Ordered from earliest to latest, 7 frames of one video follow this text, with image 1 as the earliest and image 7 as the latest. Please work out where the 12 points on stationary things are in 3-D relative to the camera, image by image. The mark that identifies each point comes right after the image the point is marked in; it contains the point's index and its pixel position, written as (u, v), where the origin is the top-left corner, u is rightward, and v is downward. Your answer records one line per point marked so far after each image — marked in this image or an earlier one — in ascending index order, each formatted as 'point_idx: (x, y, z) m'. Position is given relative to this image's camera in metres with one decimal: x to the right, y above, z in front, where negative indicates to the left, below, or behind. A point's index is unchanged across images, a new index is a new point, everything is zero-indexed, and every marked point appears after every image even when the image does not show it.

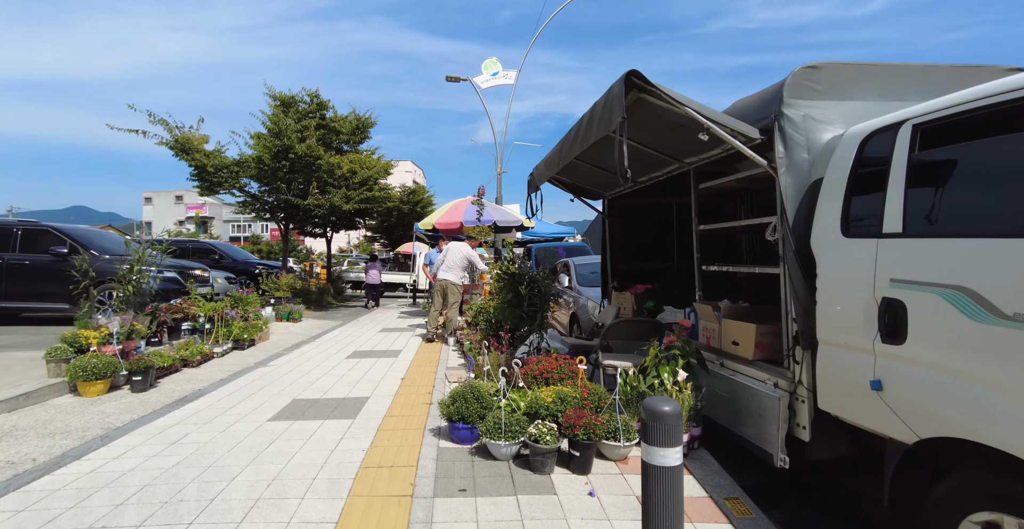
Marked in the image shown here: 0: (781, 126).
0: (+1.7, +0.9, +2.9) m
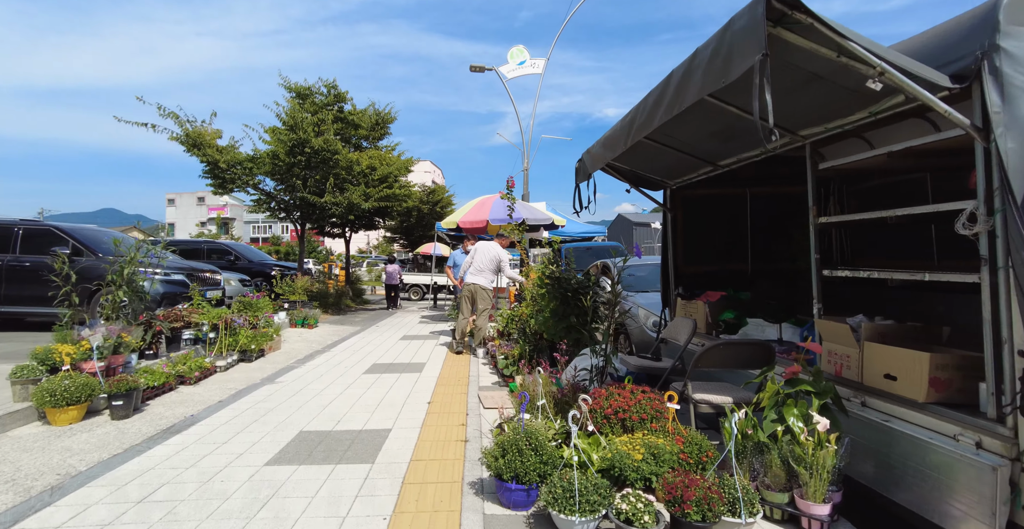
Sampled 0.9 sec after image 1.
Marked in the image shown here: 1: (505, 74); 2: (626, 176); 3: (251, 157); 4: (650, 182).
0: (+2.1, +0.9, +1.9) m
1: (-0.2, +5.7, +13.1) m
2: (+1.2, +1.0, +4.7) m
3: (-6.6, +2.7, +11.1) m
4: (+1.5, +0.9, +4.8) m
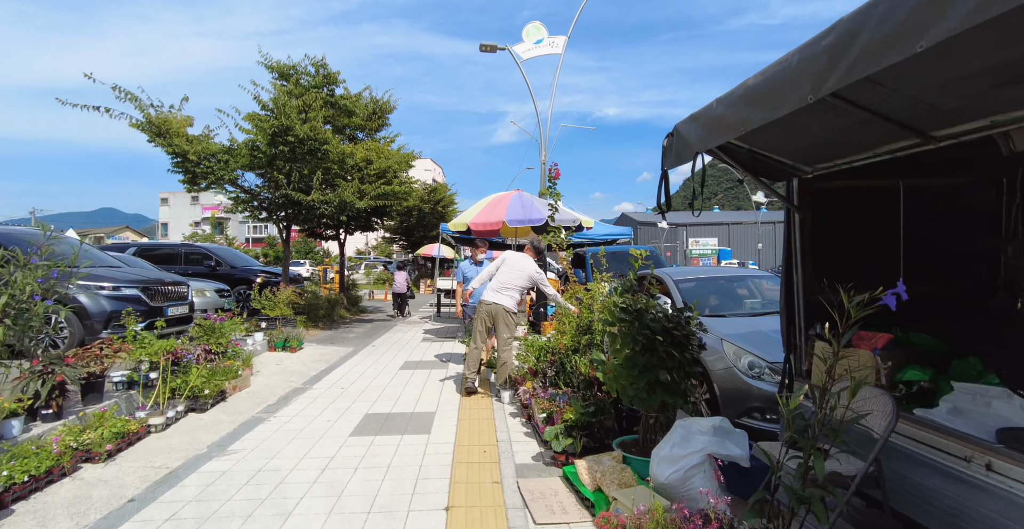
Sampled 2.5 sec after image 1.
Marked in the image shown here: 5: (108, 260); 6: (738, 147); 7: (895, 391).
0: (+2.5, +0.7, +0.4) m
1: (+0.2, +5.5, +11.5) m
2: (+1.7, +0.8, +3.2) m
3: (-6.2, +2.6, +9.6) m
4: (+1.9, +0.7, +3.3) m
5: (-8.0, +0.1, +8.6) m
6: (+1.6, +0.8, +3.1) m
7: (+2.5, -0.8, +2.8) m
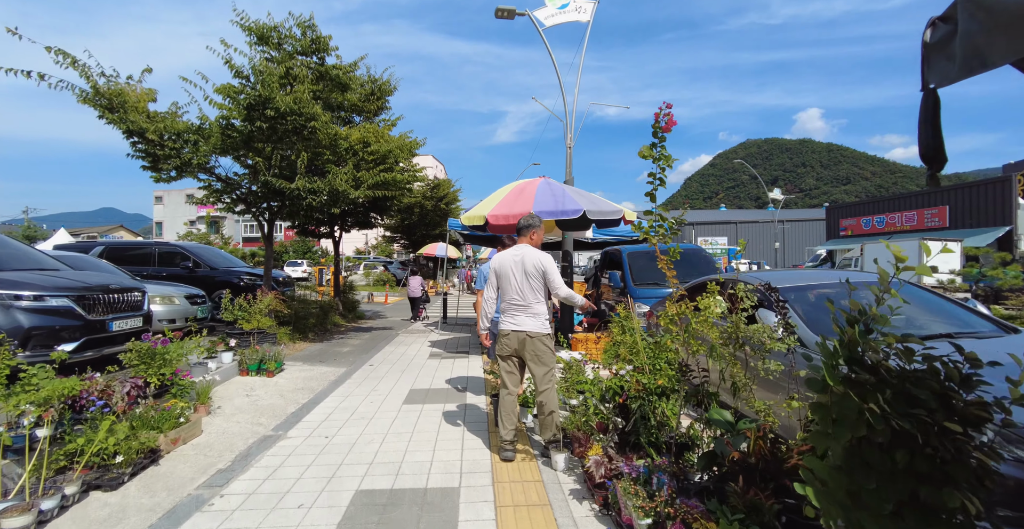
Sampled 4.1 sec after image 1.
0: (+3.0, +0.6, -1.2) m
1: (+0.7, +5.5, +10.0) m
2: (+2.1, +0.8, +1.6) m
3: (-5.8, +2.5, +8.0) m
4: (+2.4, +0.7, +1.7) m
5: (-7.5, 0.0, +7.0) m
6: (+2.0, +0.8, +1.5) m
7: (+2.9, -0.8, +1.2) m
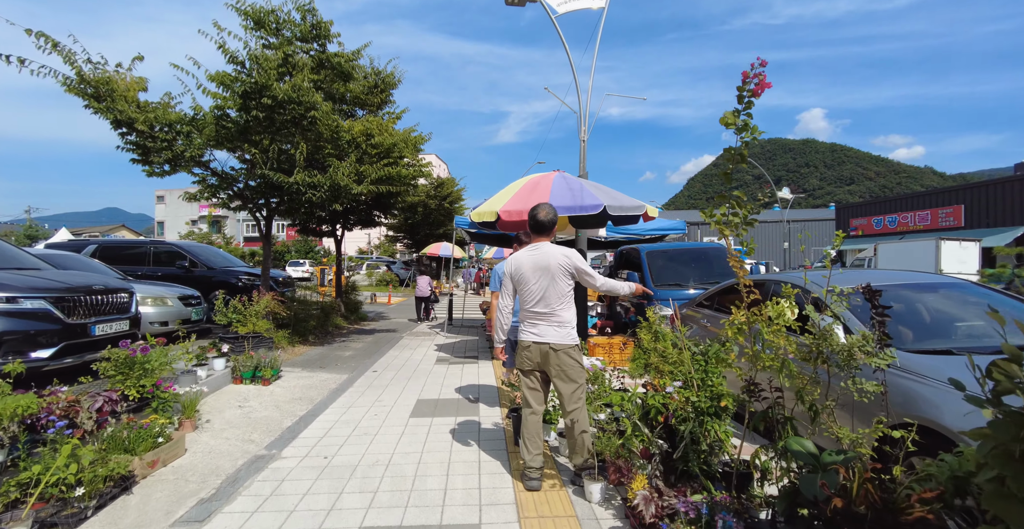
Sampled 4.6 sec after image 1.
0: (+3.2, +0.6, -1.8) m
1: (+0.9, +5.5, +9.5) m
2: (+2.3, +0.8, +1.1) m
3: (-5.5, +2.5, +7.5) m
4: (+2.6, +0.7, +1.2) m
5: (-7.3, 0.0, +6.6) m
6: (+2.2, +0.8, +1.0) m
7: (+3.1, -0.8, +0.7) m
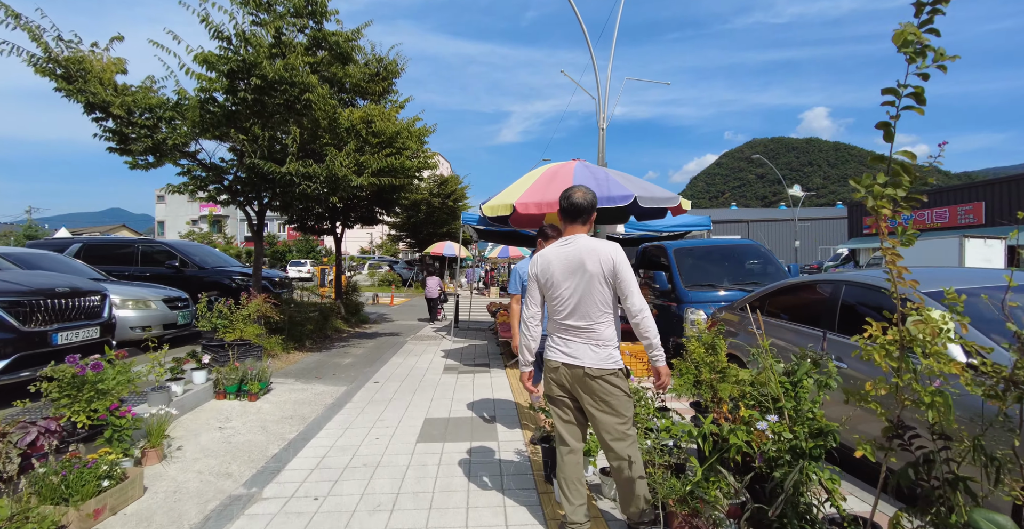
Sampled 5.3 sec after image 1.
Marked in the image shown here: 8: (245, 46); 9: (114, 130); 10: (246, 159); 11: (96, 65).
0: (+3.3, +0.7, -2.5) m
1: (+1.2, +5.5, +8.7) m
2: (+2.5, +0.8, +0.3) m
3: (-5.3, +2.5, +6.8) m
4: (+2.8, +0.7, +0.4) m
5: (-7.0, 0.0, +5.9) m
6: (+2.4, +0.8, +0.3) m
7: (+3.3, -0.8, 0.0) m
8: (-4.0, +3.3, +6.6) m
9: (-6.1, +2.1, +6.7) m
10: (-4.2, +1.7, +6.9) m
11: (-6.2, +3.0, +6.5) m
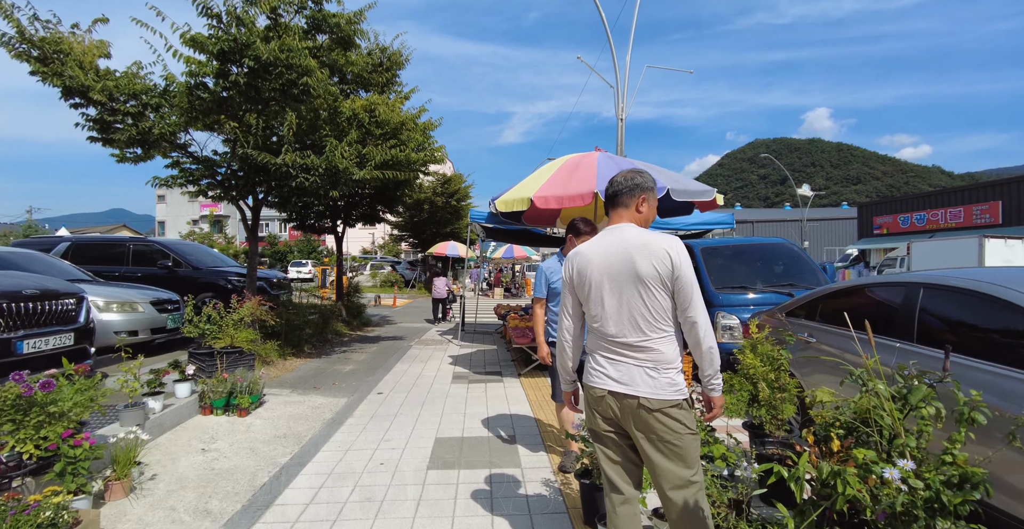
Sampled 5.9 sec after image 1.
0: (+3.5, +0.7, -3.1) m
1: (+1.4, +5.5, +8.2) m
2: (+2.7, +0.8, -0.2) m
3: (-5.1, +2.6, +6.3) m
4: (+3.0, +0.7, -0.1) m
5: (-6.8, 0.0, +5.4) m
6: (+2.6, +0.8, -0.3) m
7: (+3.5, -0.8, -0.6) m
8: (-3.8, +3.3, +6.0) m
9: (-5.9, +2.1, +6.2) m
10: (-3.9, +1.7, +6.4) m
11: (-5.9, +3.0, +6.0) m
